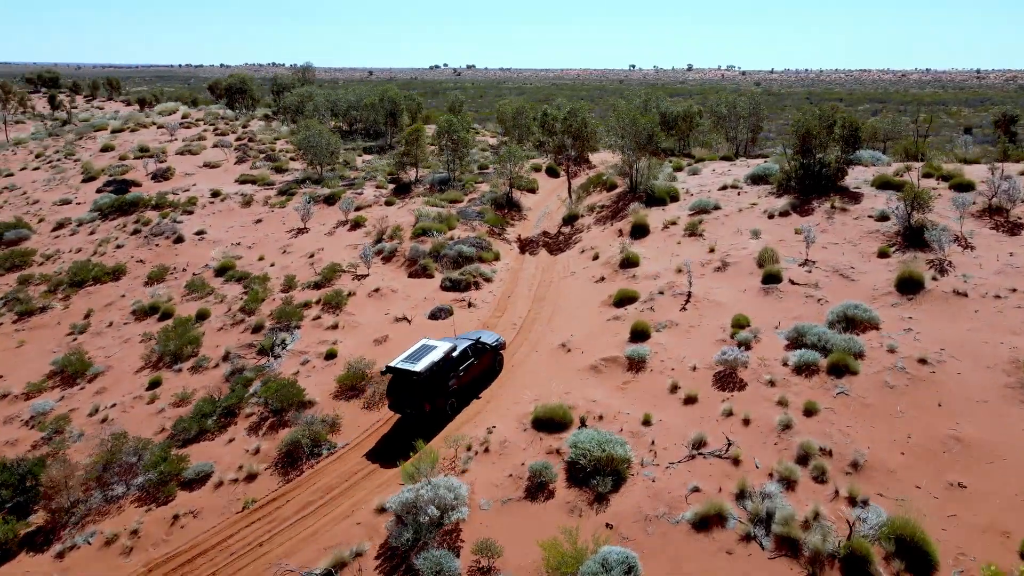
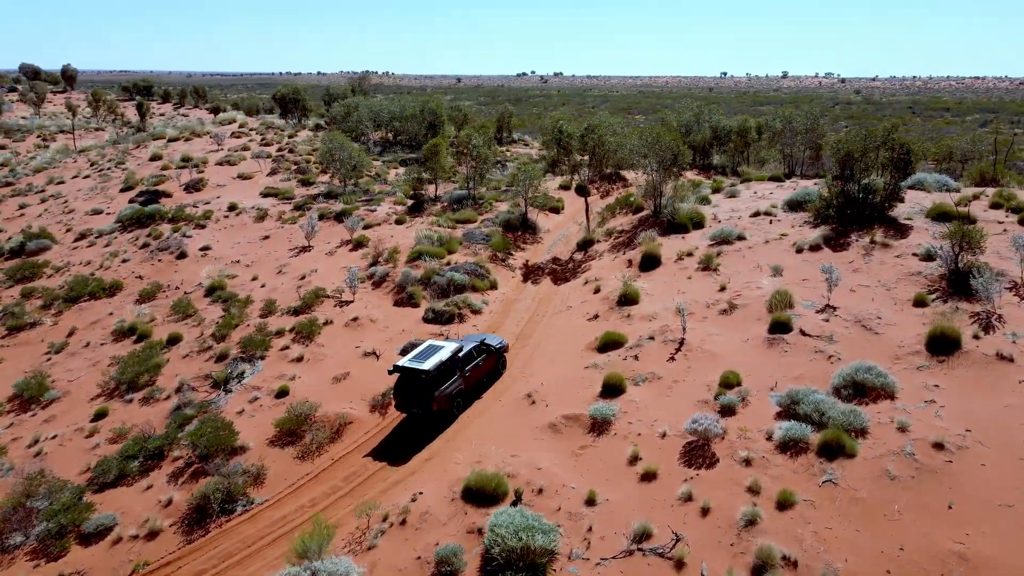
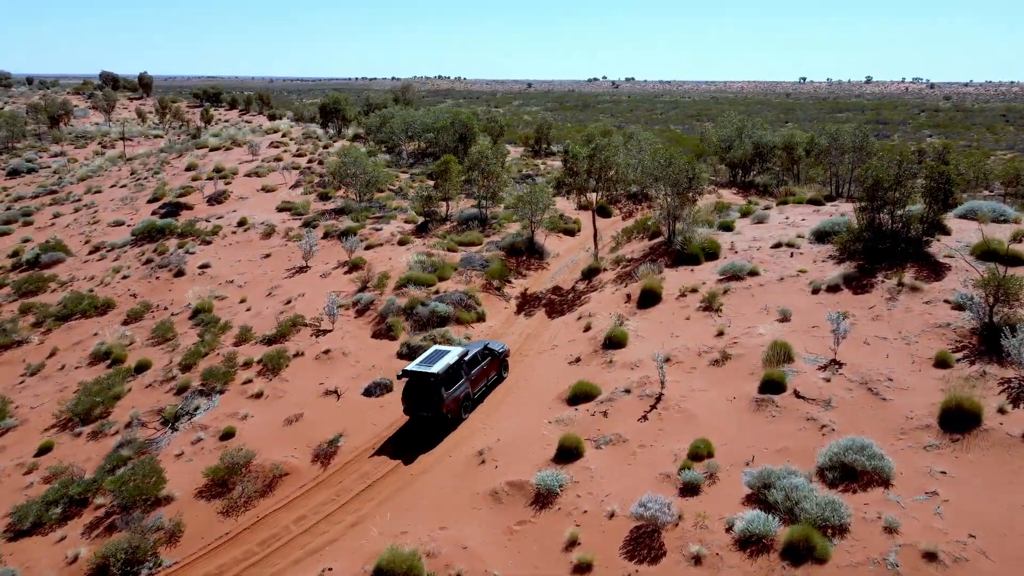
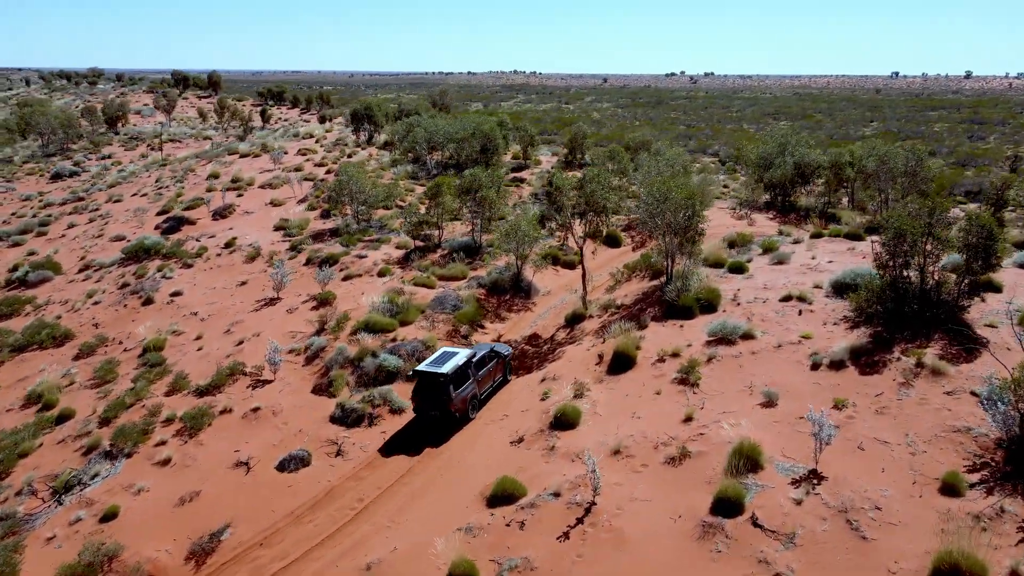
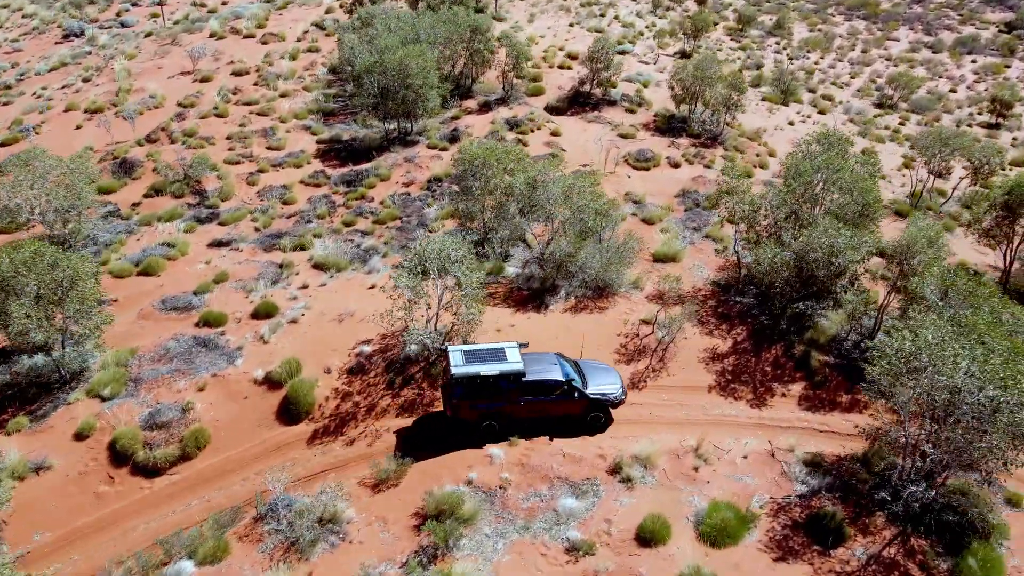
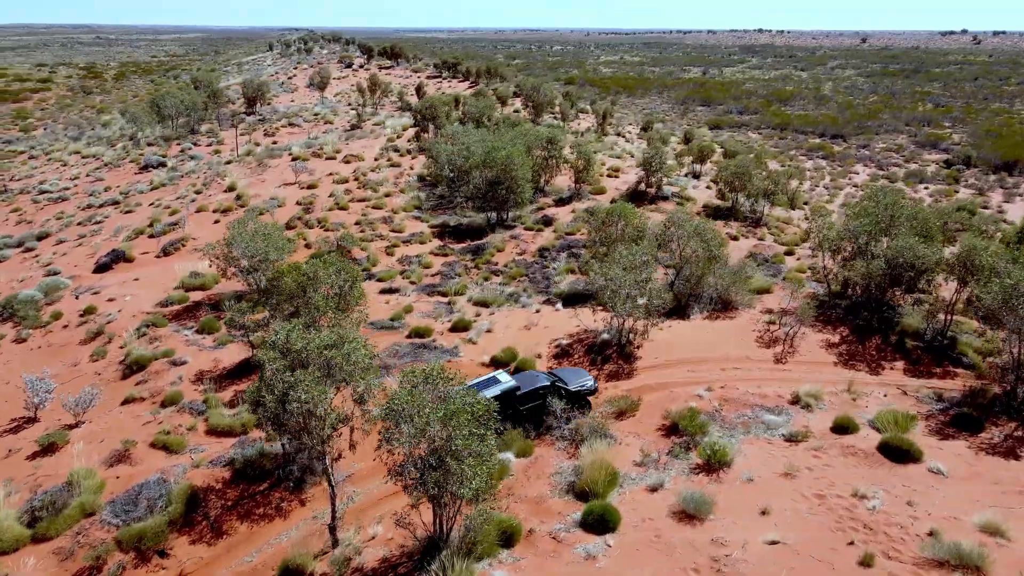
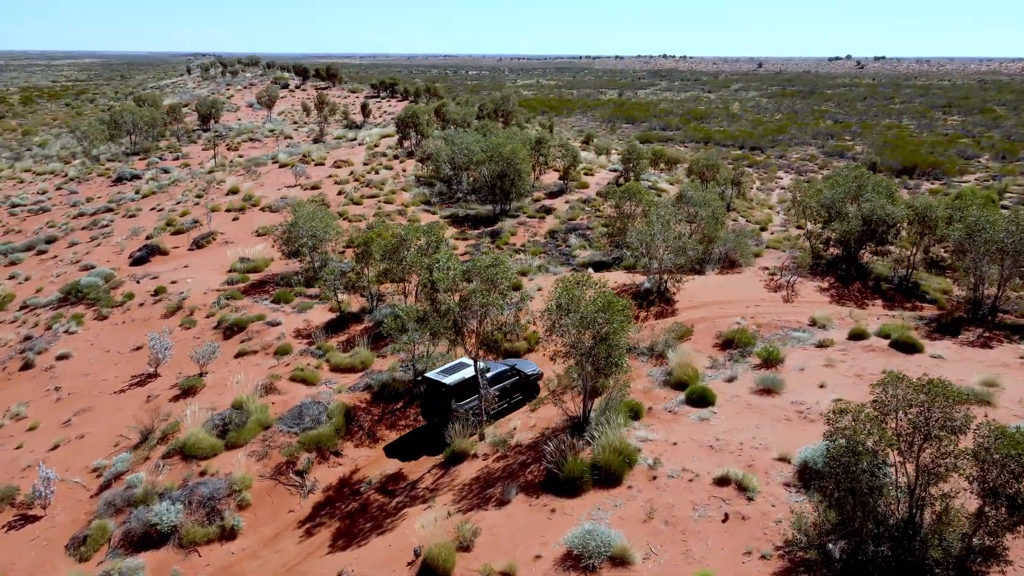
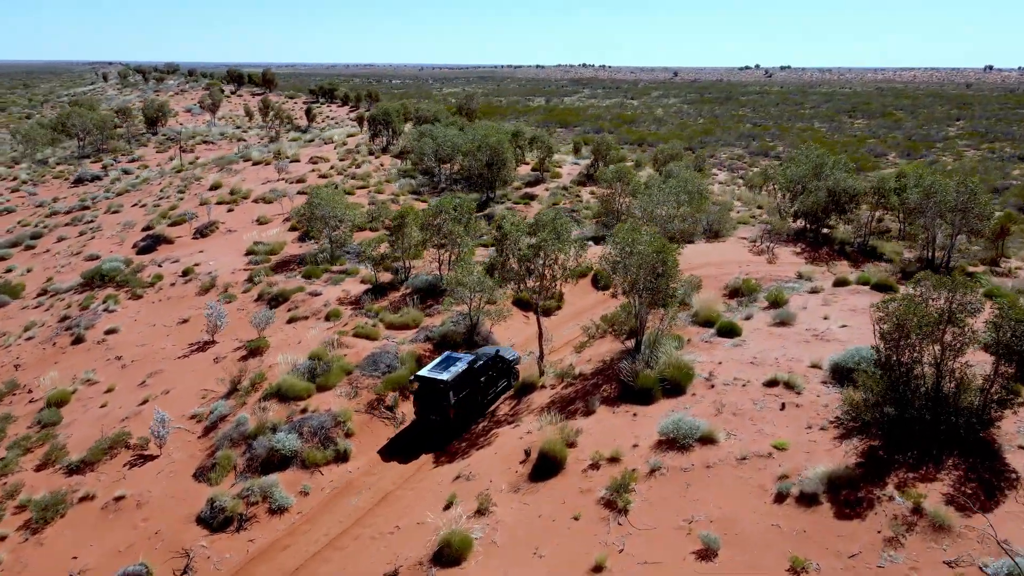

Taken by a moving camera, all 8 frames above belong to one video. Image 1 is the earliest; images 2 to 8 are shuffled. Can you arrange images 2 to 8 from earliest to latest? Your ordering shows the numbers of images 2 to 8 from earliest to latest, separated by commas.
2, 3, 4, 8, 7, 6, 5
